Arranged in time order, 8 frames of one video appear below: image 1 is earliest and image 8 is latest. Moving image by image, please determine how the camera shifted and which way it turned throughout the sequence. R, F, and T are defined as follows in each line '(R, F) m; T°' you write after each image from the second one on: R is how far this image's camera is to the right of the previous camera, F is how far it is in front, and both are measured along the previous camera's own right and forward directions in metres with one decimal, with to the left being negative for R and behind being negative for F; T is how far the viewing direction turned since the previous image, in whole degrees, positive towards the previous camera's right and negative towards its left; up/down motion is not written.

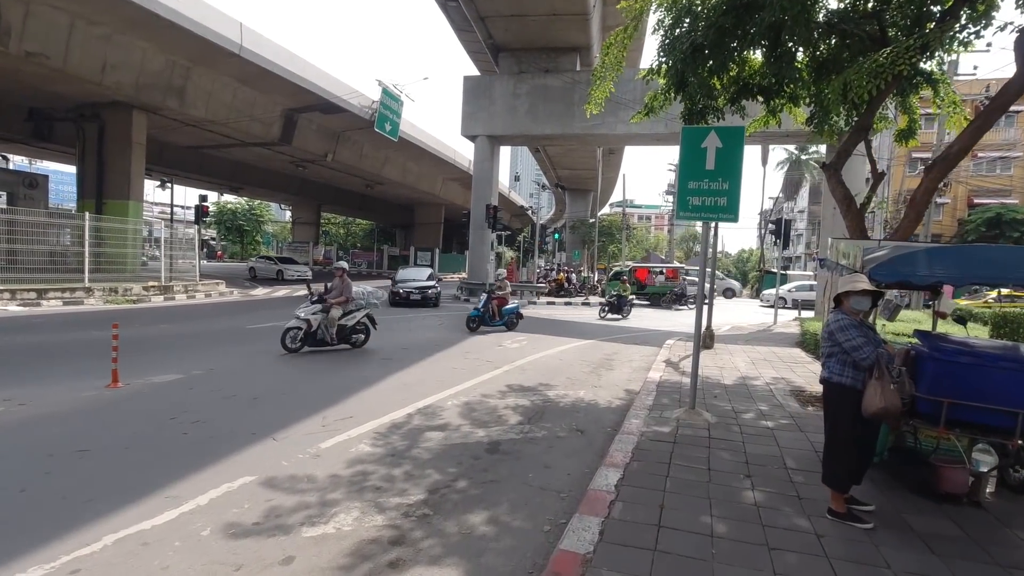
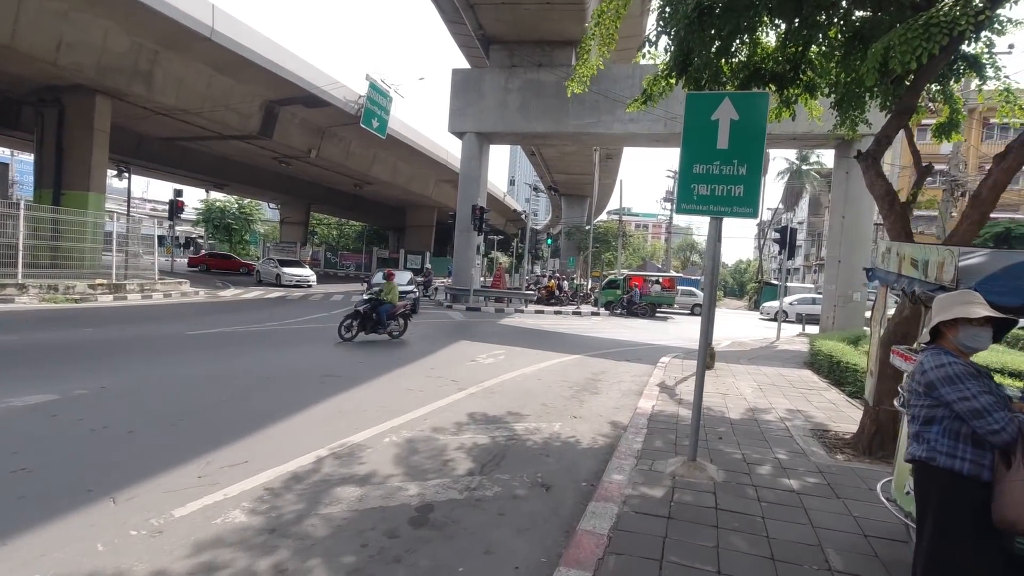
(+0.4, +1.3) m; 0°
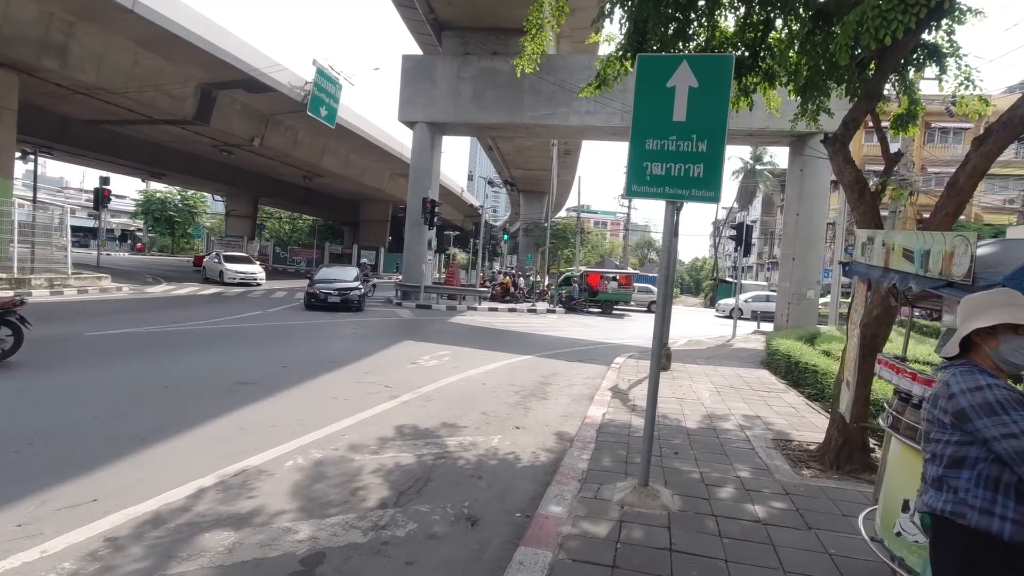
(+0.3, +0.7) m; +4°
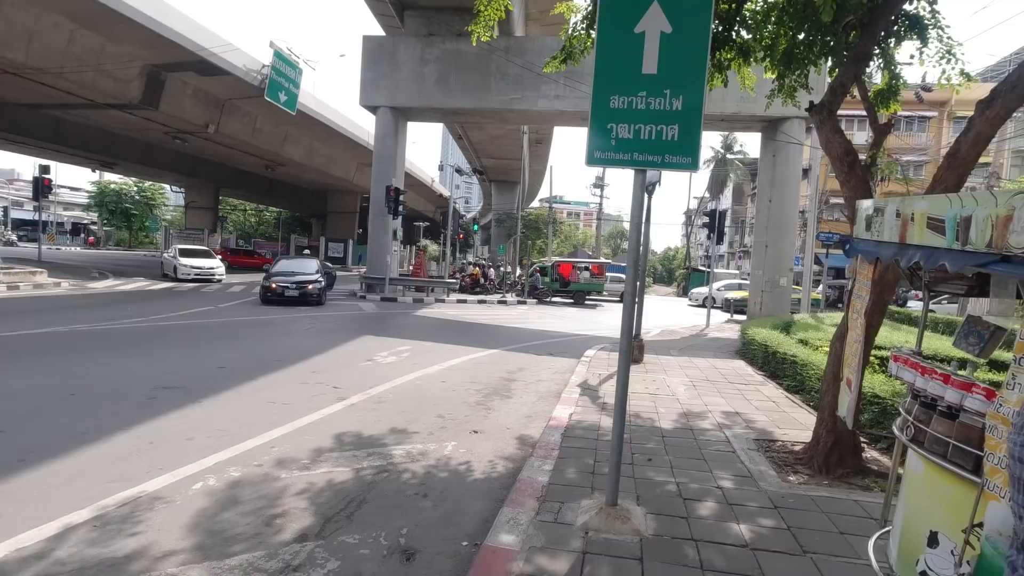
(+0.2, +0.6) m; +3°
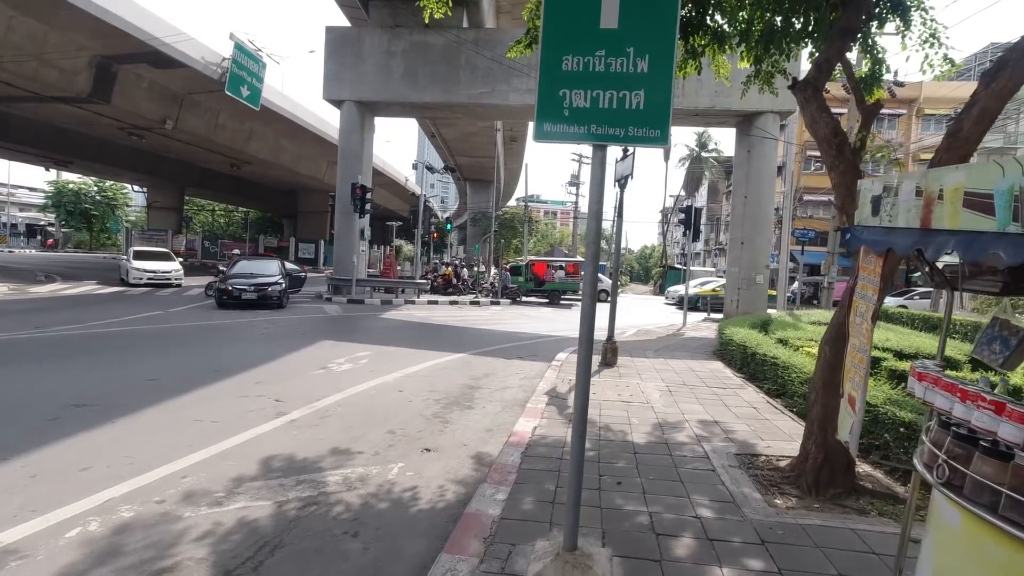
(+0.2, +0.6) m; +2°
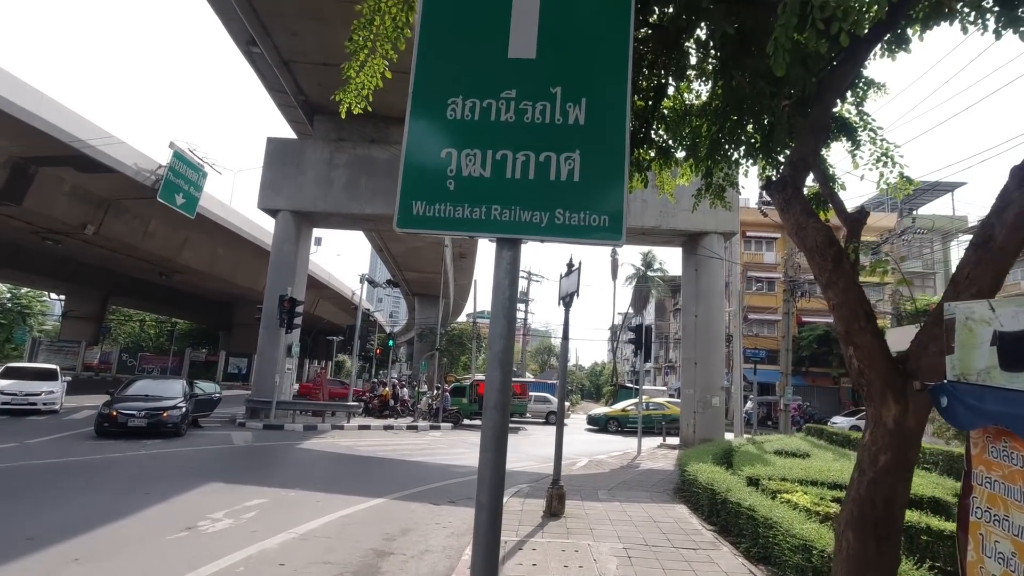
(+0.3, +1.1) m; +5°
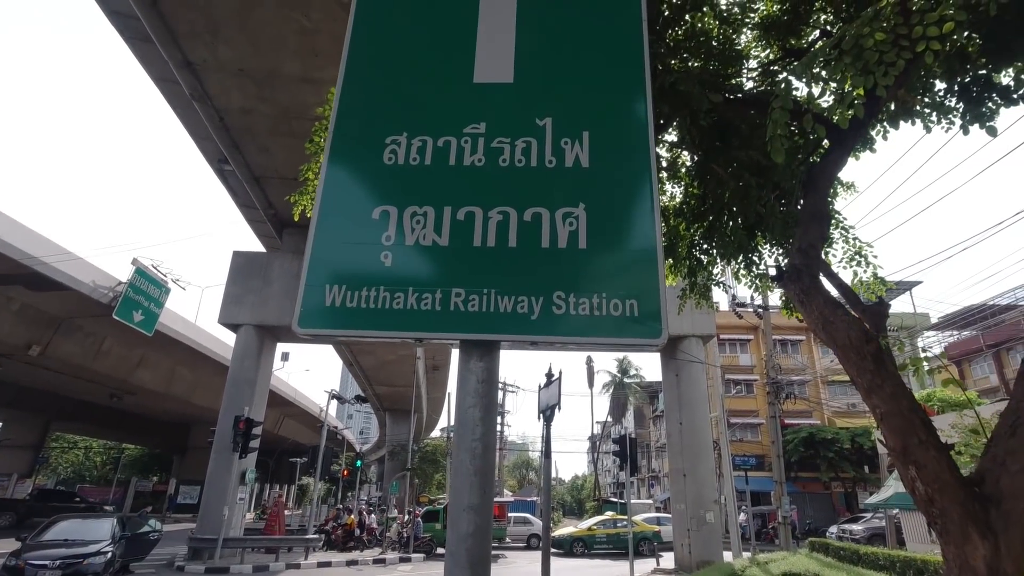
(0.0, +0.6) m; +3°
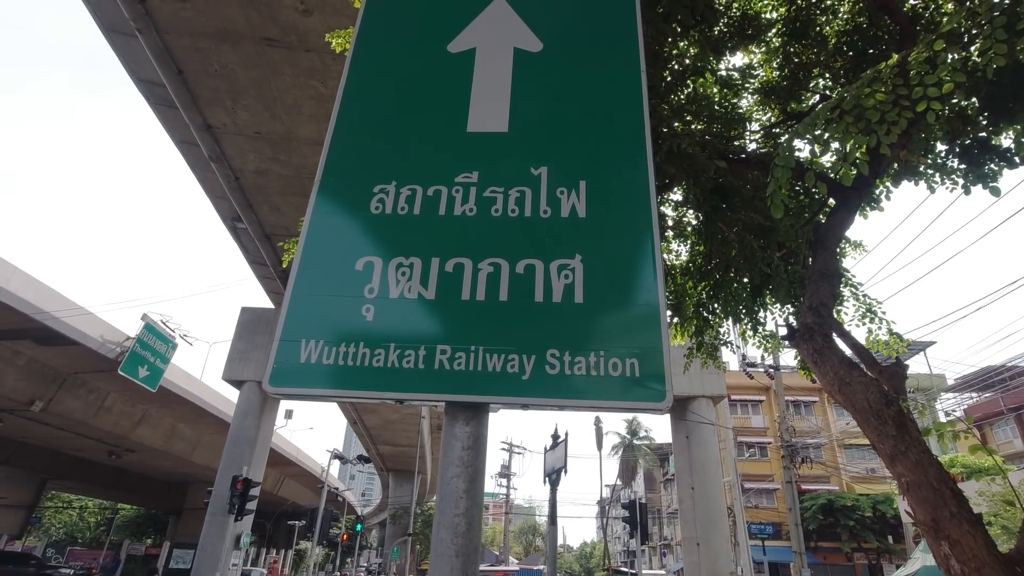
(0.0, +0.1) m; -1°
